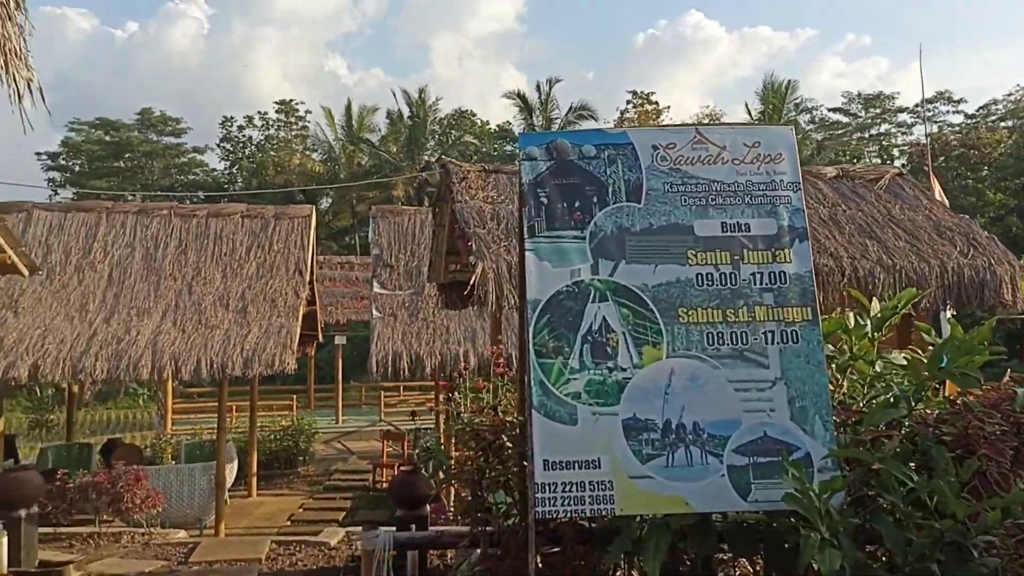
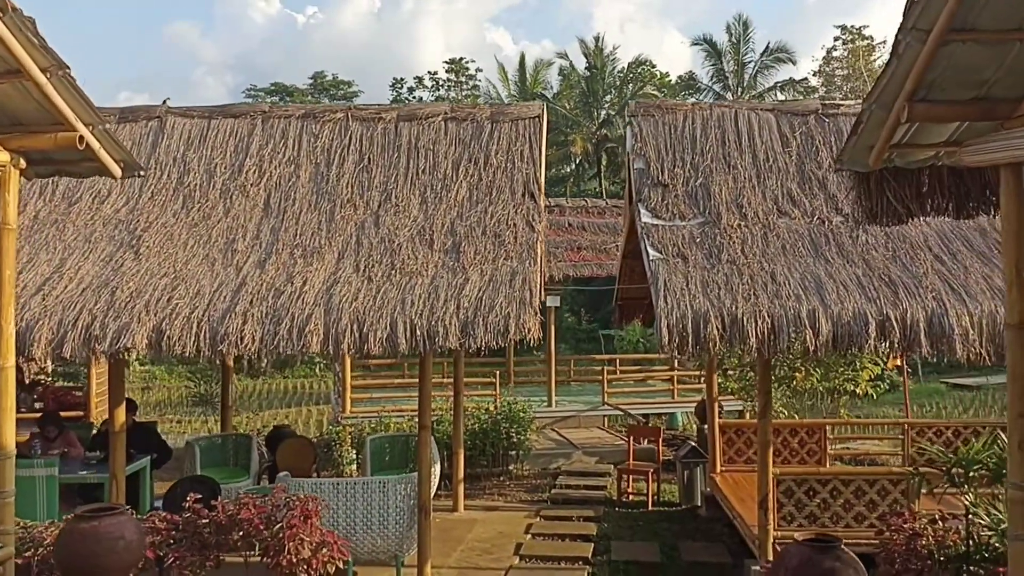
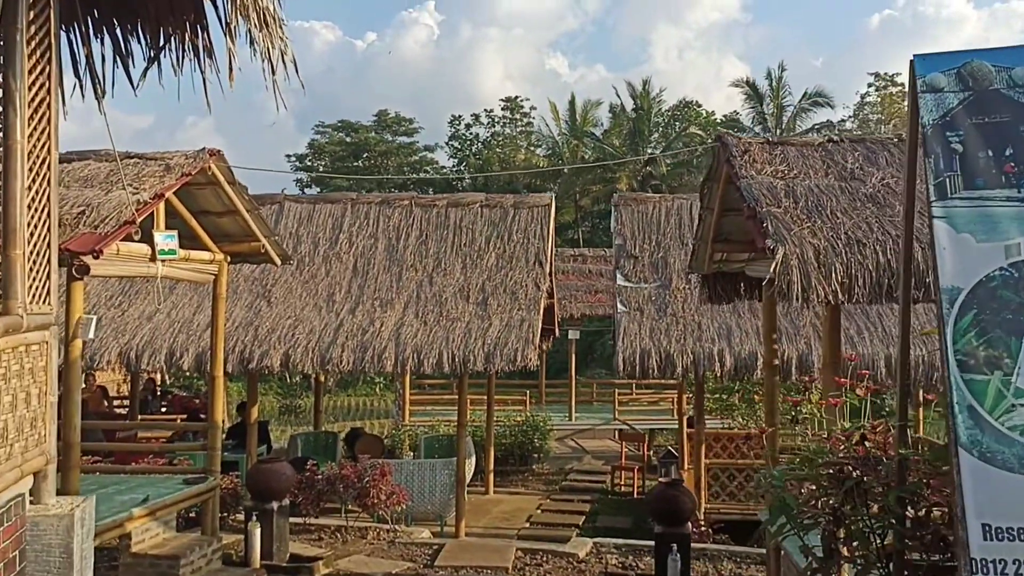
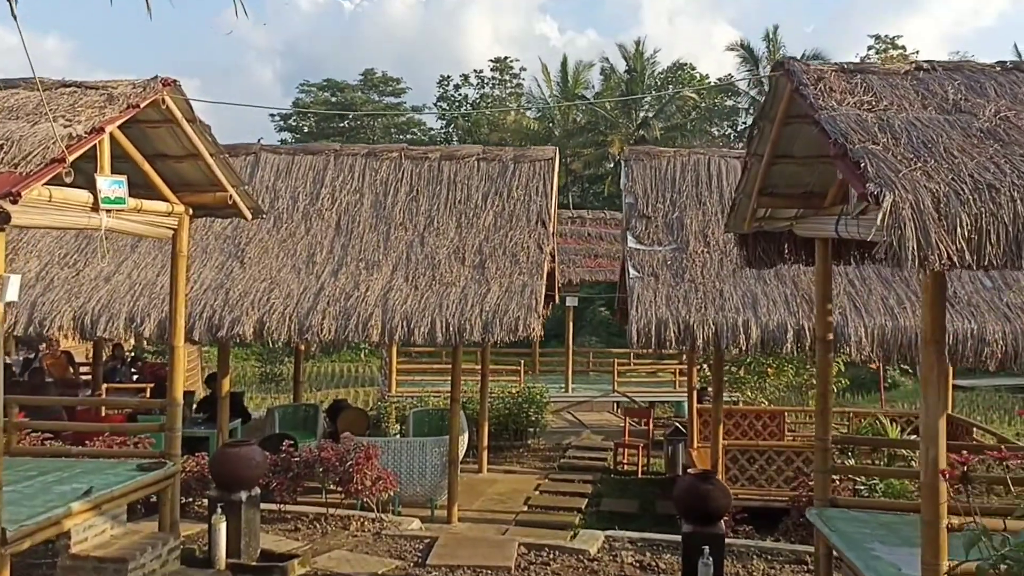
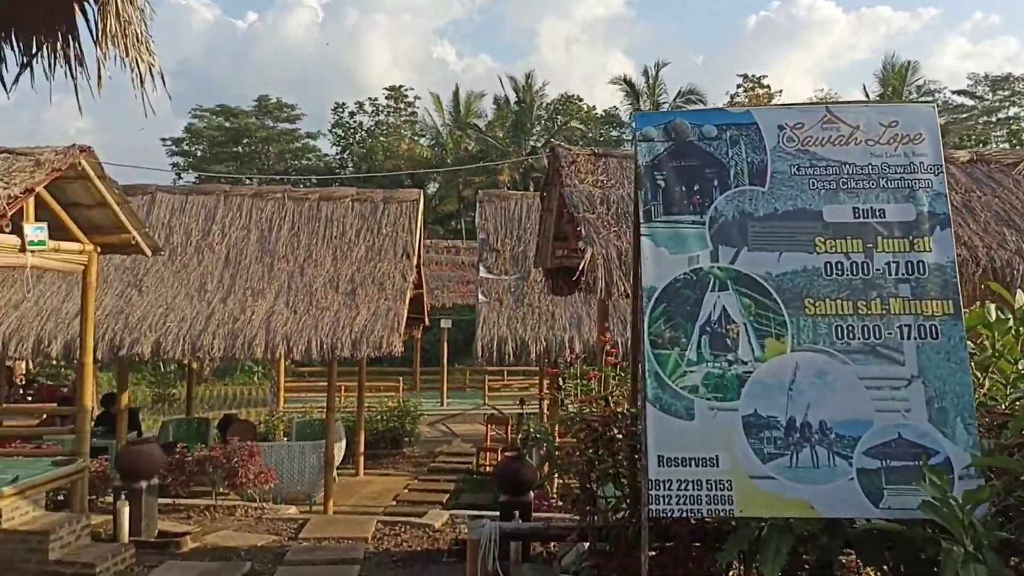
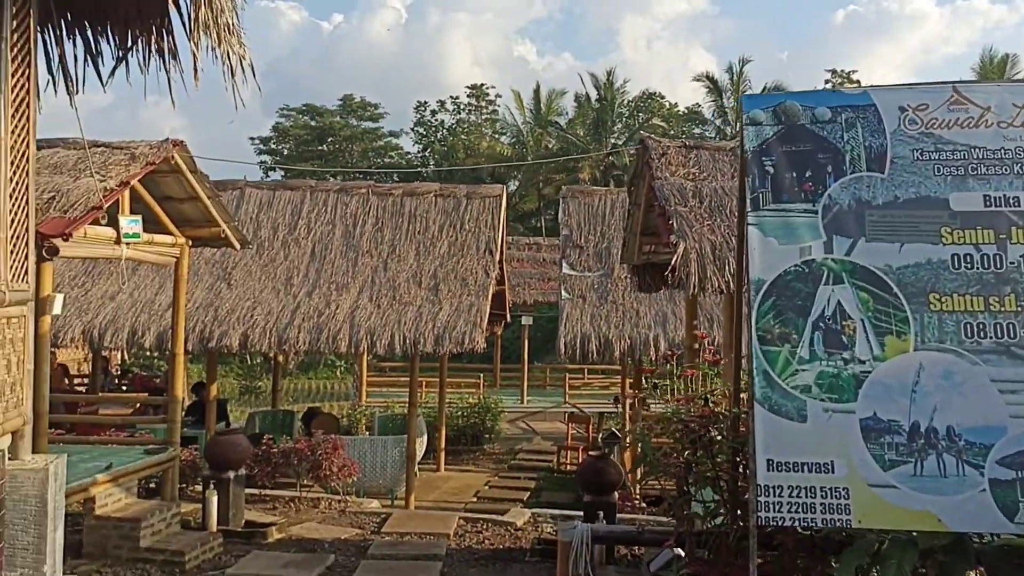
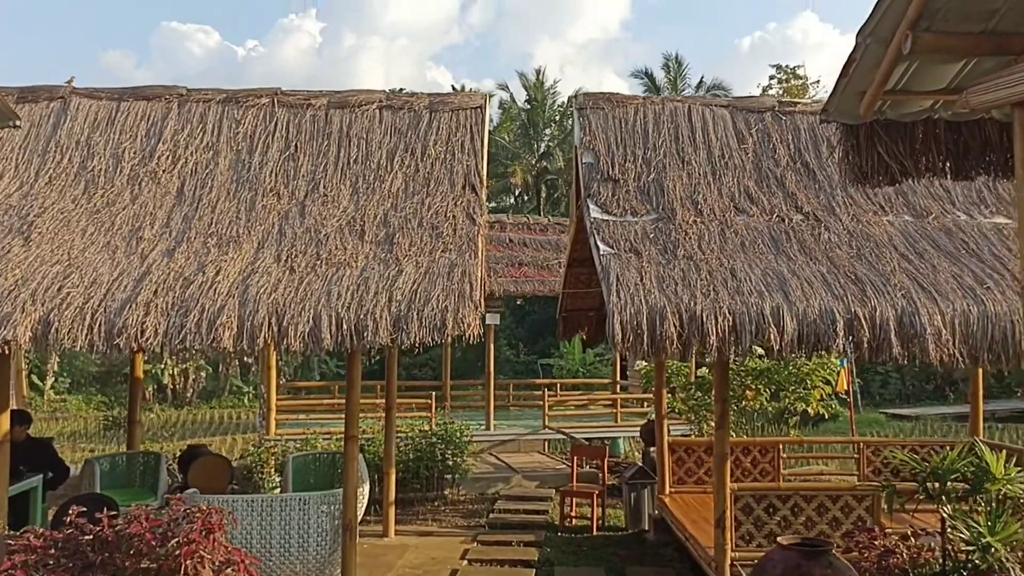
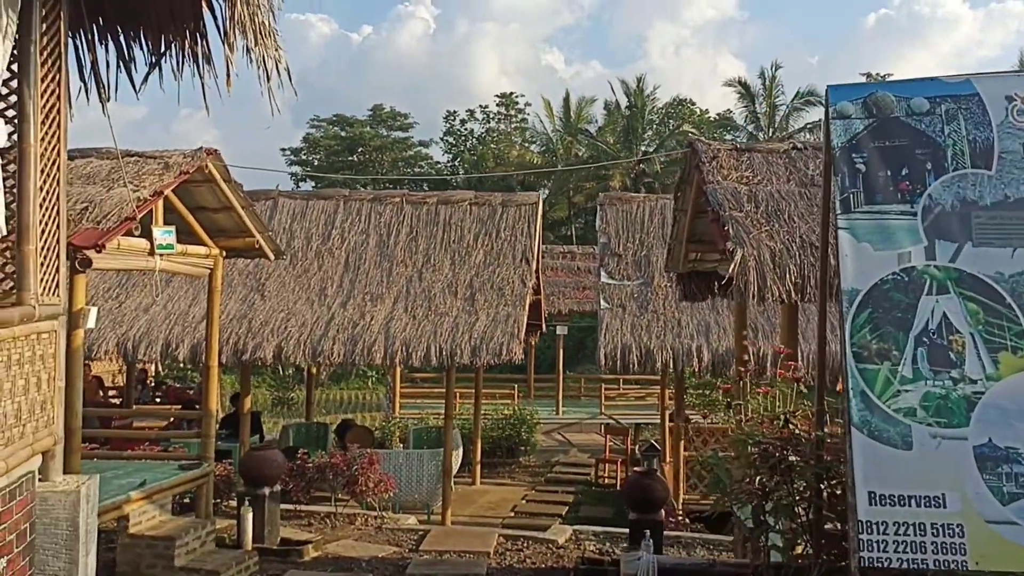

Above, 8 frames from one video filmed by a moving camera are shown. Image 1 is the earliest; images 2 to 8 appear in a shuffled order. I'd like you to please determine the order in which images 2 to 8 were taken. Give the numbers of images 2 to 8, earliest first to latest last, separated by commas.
5, 6, 8, 3, 4, 2, 7
